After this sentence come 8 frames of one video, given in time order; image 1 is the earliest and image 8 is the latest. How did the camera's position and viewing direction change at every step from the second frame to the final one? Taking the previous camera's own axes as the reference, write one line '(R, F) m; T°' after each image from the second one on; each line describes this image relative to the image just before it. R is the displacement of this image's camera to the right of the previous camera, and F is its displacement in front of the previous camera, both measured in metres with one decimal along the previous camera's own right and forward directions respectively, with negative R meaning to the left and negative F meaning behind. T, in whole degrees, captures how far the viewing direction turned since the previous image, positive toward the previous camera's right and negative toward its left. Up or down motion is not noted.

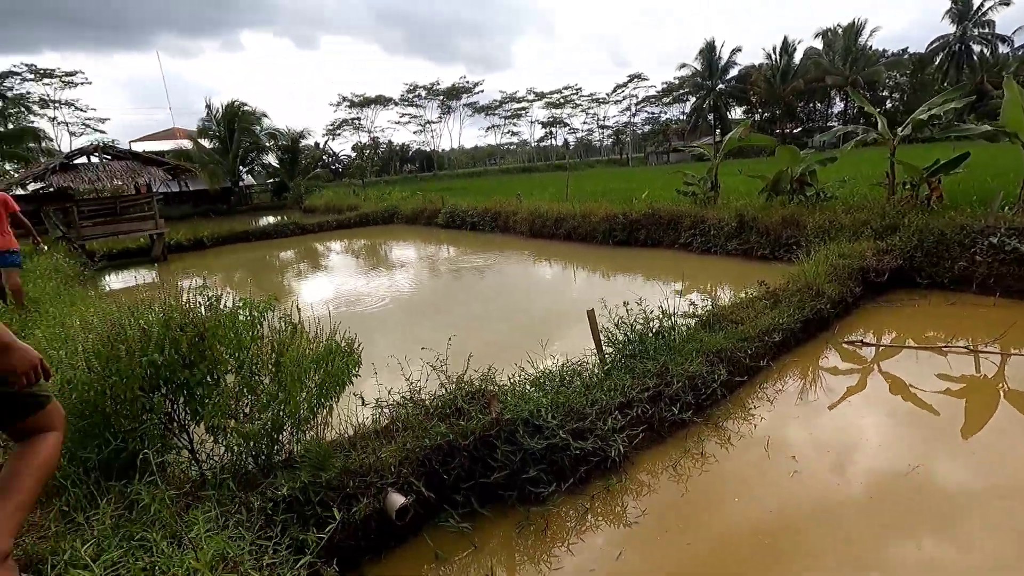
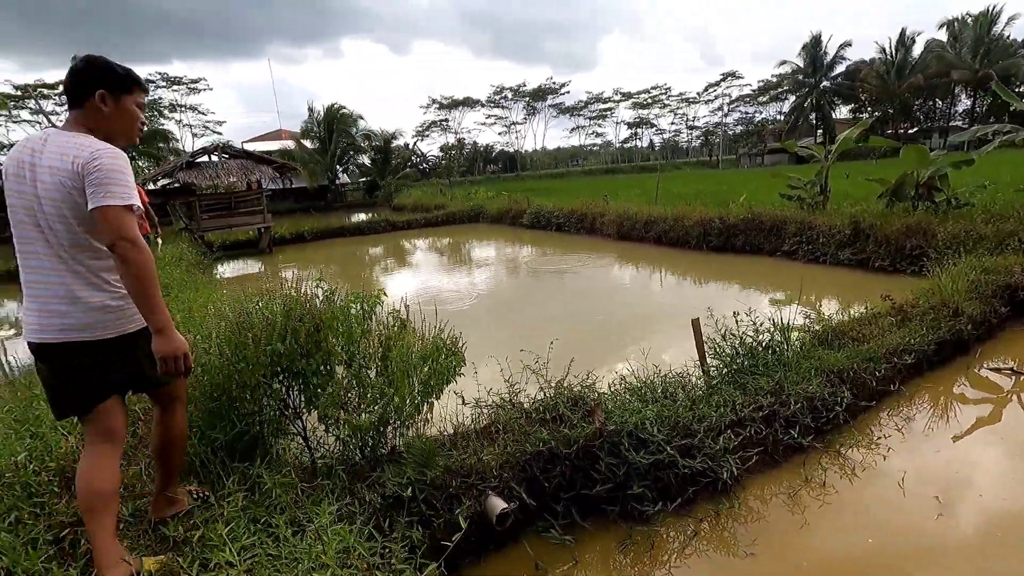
(-0.1, +0.1) m; -8°
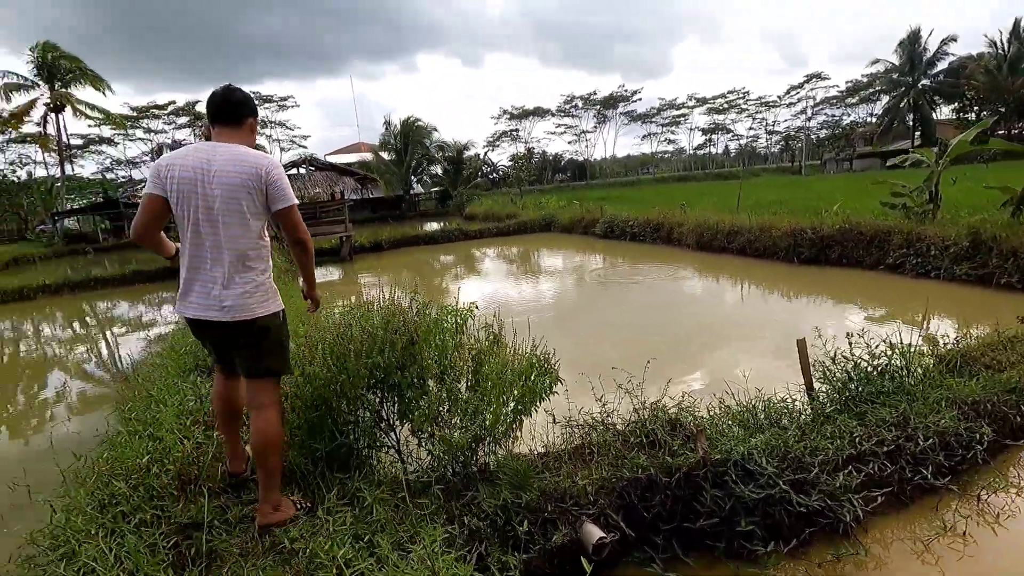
(-0.1, +0.1) m; -7°
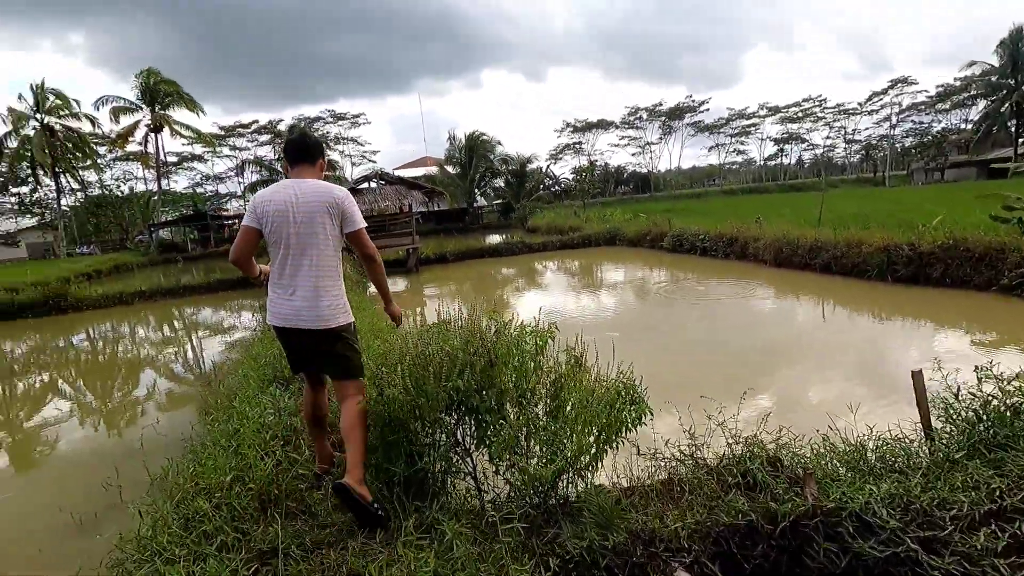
(-0.1, +0.1) m; -6°
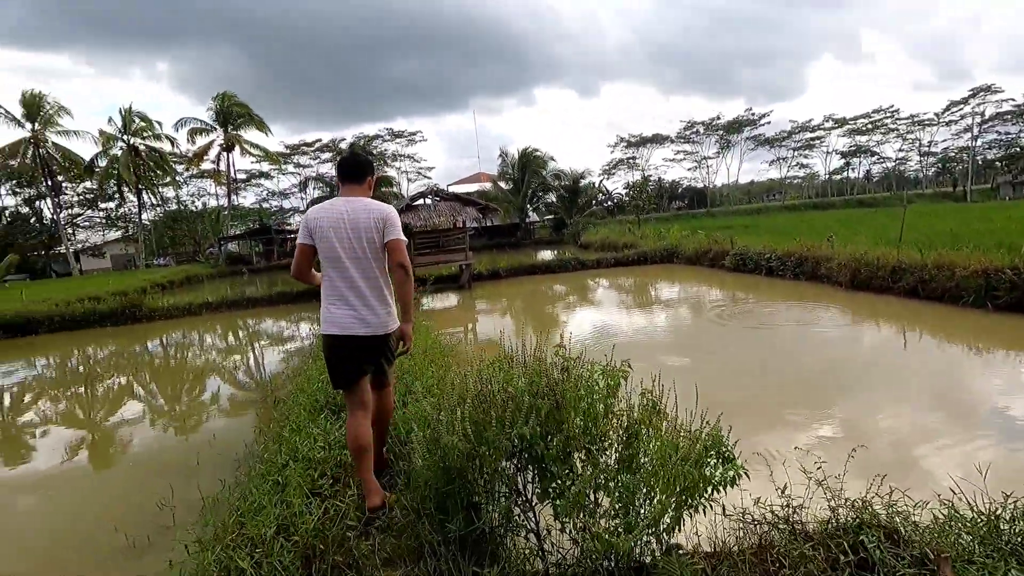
(-0.1, +0.1) m; -6°
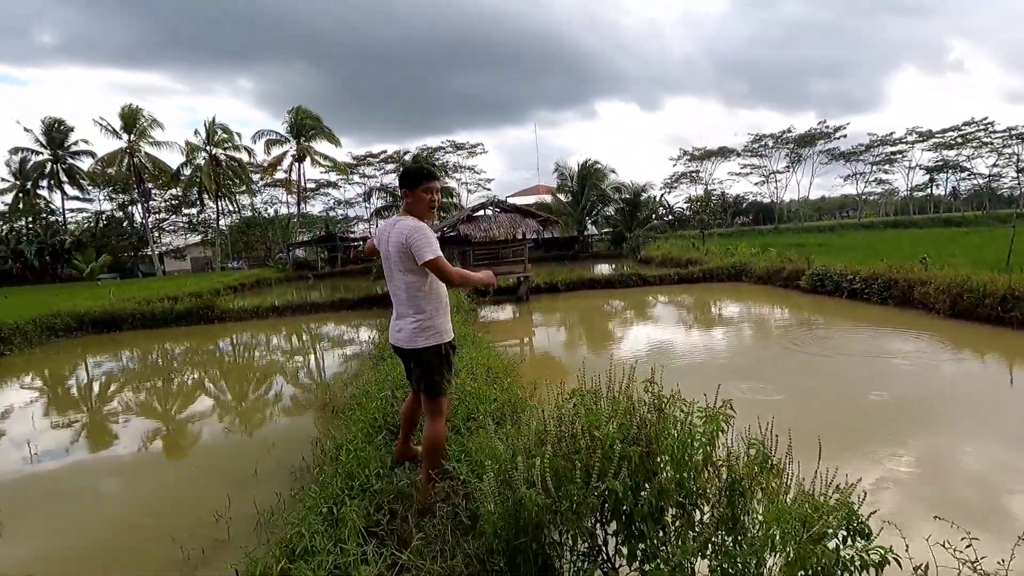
(-0.1, +0.2) m; -6°
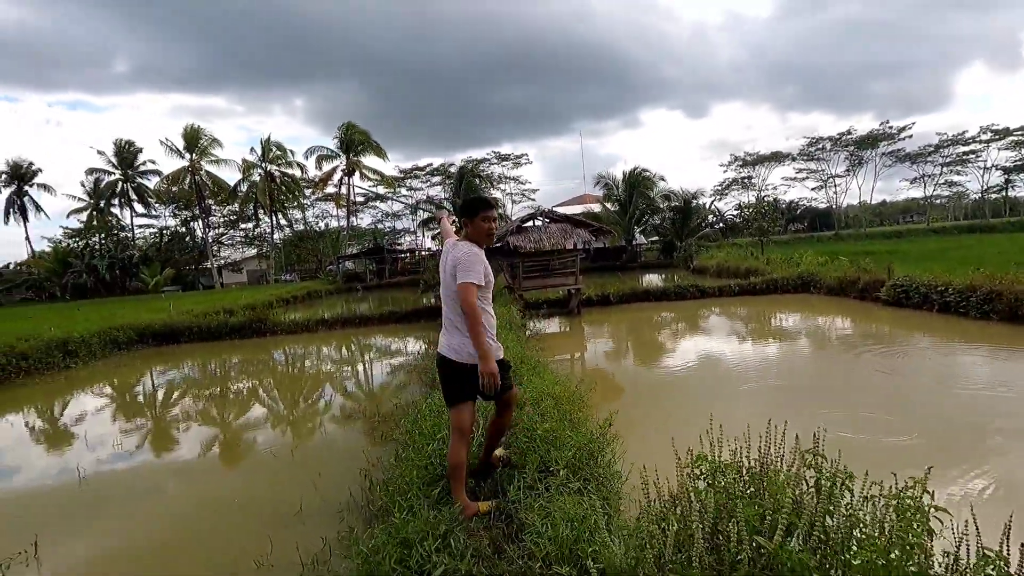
(-0.1, +0.3) m; -5°
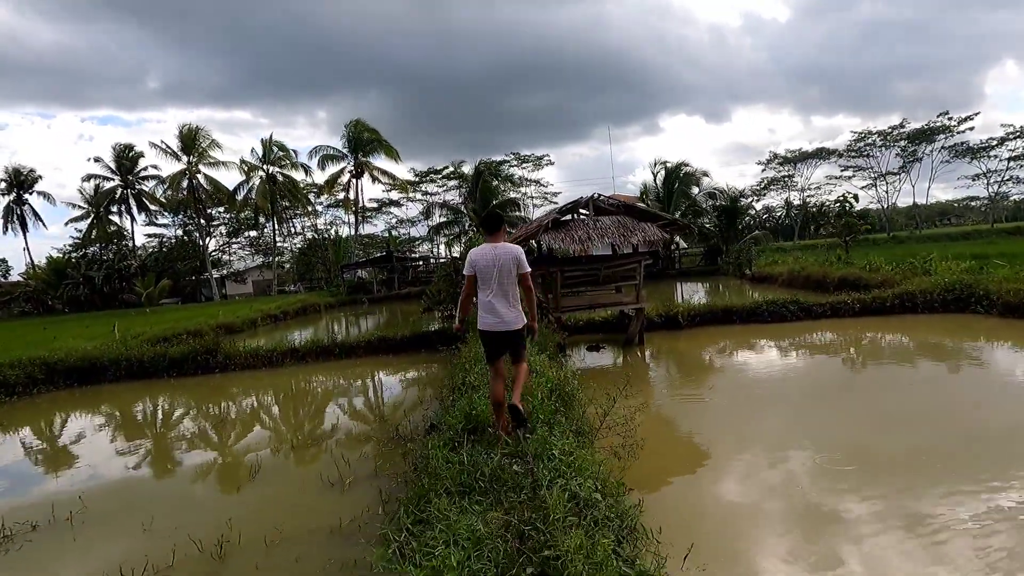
(-0.1, +2.0) m; -2°
